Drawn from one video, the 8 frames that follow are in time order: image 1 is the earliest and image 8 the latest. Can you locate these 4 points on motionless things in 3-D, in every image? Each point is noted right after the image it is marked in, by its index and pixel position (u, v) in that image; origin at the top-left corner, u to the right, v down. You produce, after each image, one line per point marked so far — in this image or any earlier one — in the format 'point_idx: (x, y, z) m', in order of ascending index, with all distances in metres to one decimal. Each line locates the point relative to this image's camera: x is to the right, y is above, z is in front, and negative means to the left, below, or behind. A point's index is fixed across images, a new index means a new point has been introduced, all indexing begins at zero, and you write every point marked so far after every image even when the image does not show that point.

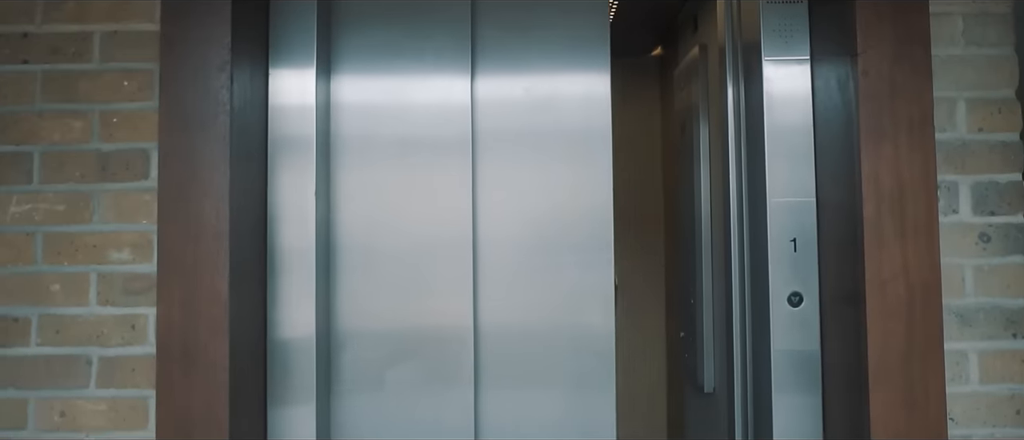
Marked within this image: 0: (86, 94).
0: (-0.8, +0.2, +1.5) m
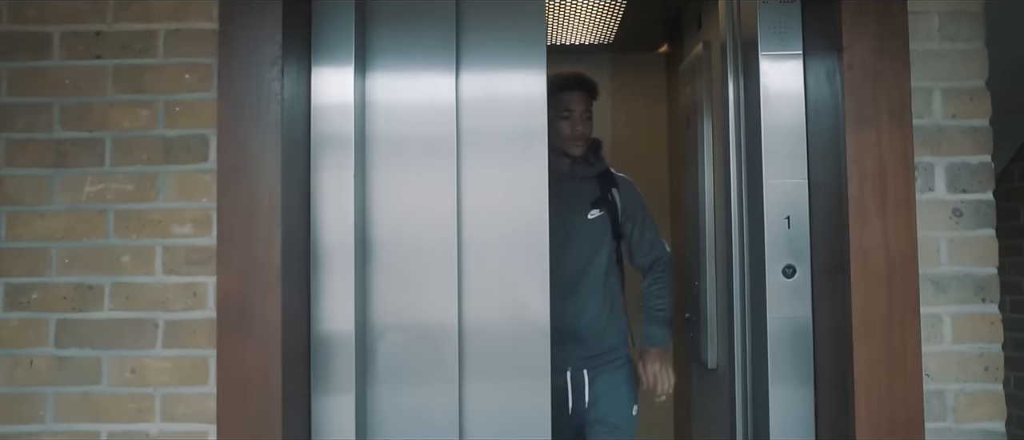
0: (-0.7, +0.3, +1.6) m
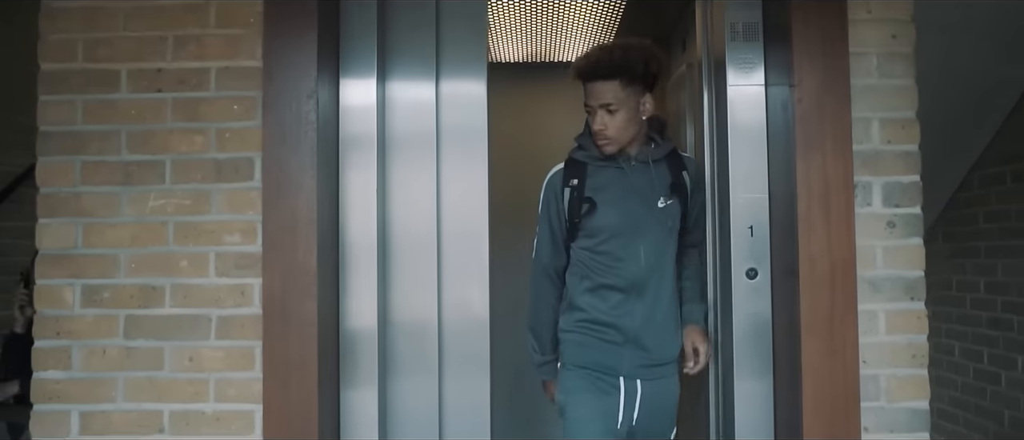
0: (-0.7, +0.3, +1.9) m
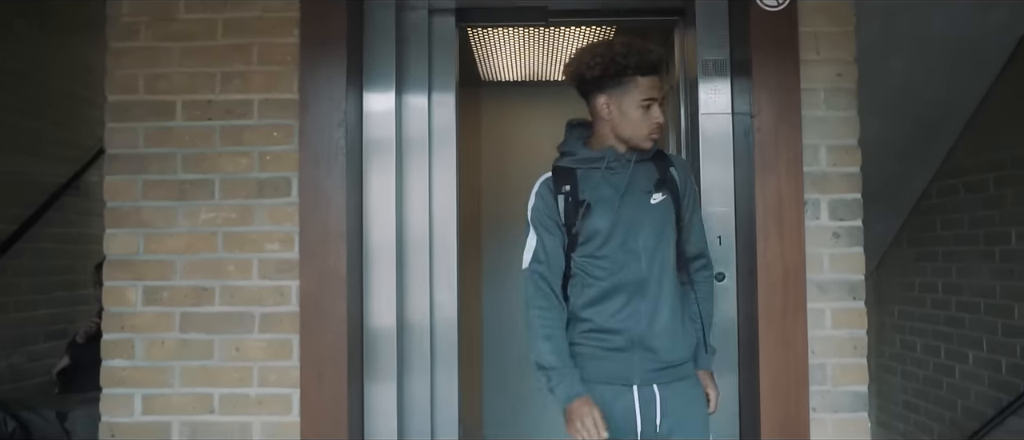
0: (-0.7, +0.2, +2.2) m
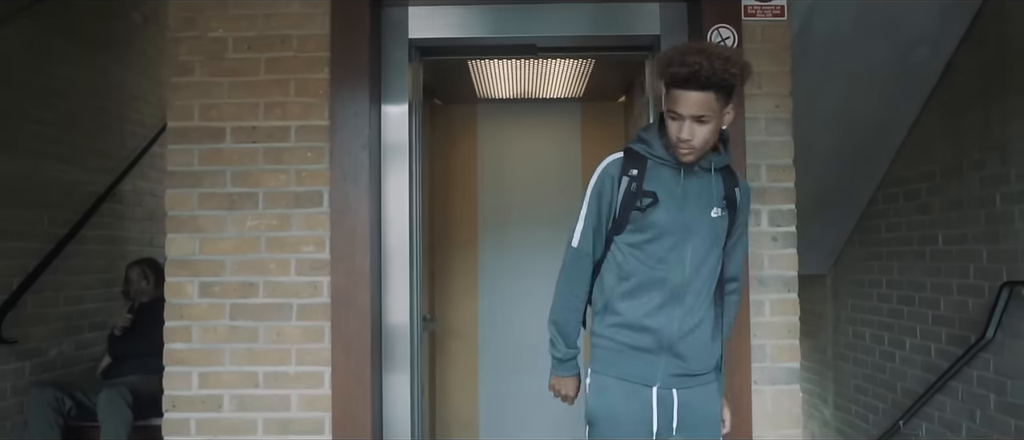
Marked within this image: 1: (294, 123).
0: (-0.8, +0.2, +2.7) m
1: (-0.7, +0.3, +2.7) m
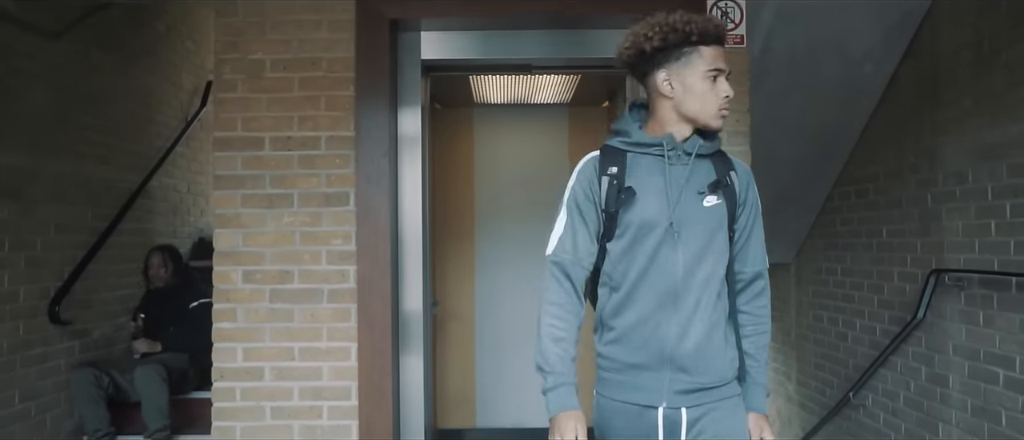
0: (-0.8, +0.2, +3.1) m
1: (-0.7, +0.3, +3.1) m
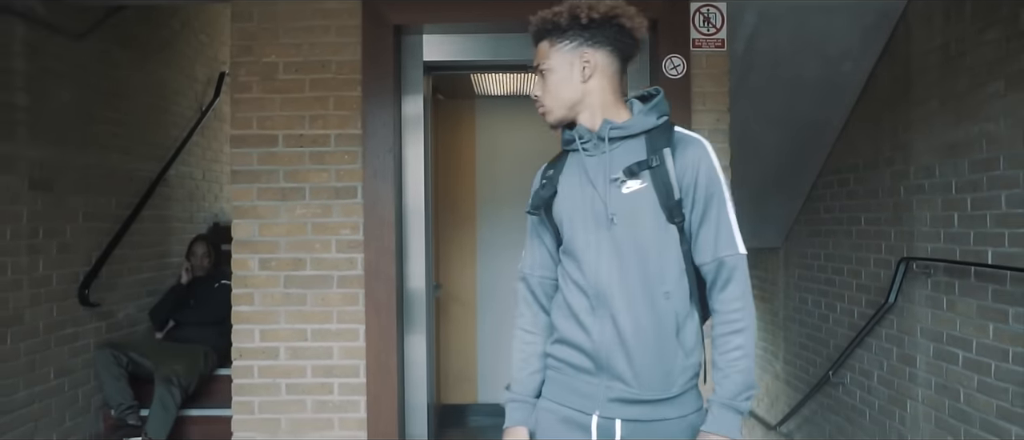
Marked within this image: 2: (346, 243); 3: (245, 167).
0: (-0.8, +0.2, +3.3) m
1: (-0.7, +0.4, +3.3) m
2: (-0.7, -0.1, +3.3) m
3: (-1.1, +0.2, +3.4) m
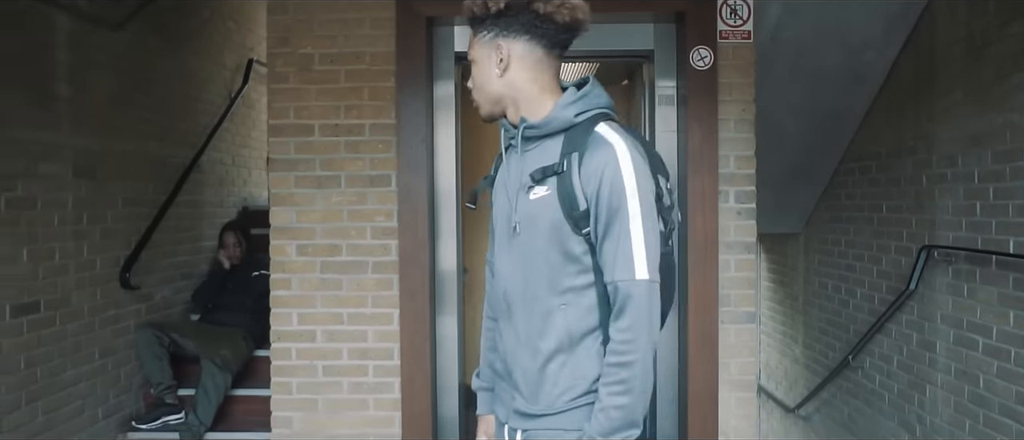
0: (-0.6, +0.3, +3.4) m
1: (-0.6, +0.4, +3.4) m
2: (-0.6, 0.0, +3.4) m
3: (-1.0, +0.3, +3.5) m
